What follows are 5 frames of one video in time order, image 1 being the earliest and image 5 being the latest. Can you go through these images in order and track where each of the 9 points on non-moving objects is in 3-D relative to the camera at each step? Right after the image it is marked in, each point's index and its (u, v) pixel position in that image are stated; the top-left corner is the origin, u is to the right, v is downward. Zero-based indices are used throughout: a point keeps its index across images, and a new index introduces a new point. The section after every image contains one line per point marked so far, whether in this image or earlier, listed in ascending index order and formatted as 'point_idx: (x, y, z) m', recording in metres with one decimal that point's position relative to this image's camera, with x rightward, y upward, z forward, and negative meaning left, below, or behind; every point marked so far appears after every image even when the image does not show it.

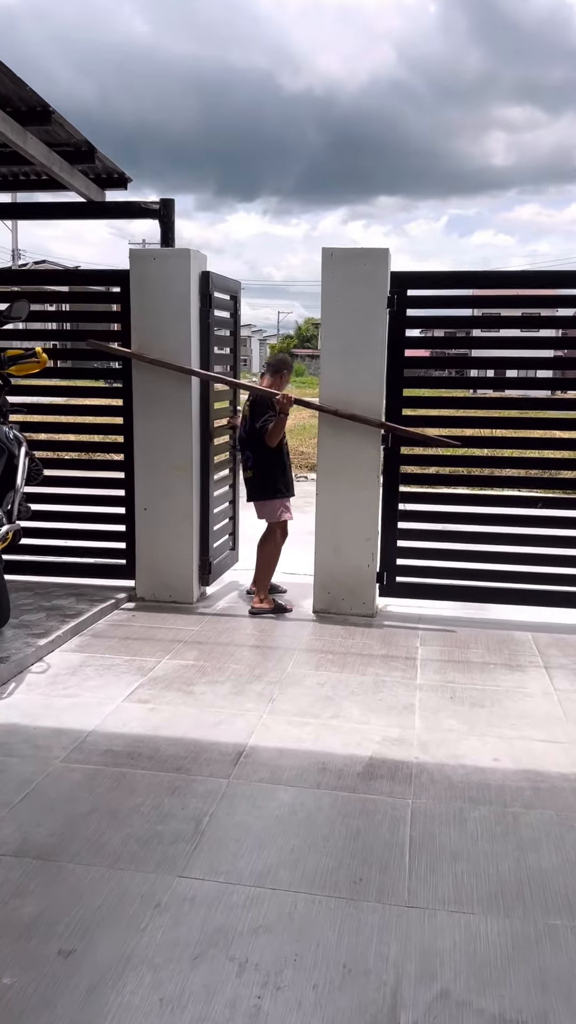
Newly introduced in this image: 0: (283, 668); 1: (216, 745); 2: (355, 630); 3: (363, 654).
0: (0.0, -0.8, +4.6) m
1: (-0.3, -0.9, +3.6) m
2: (+0.4, -0.7, +5.3) m
3: (+0.4, -0.8, +4.9) m
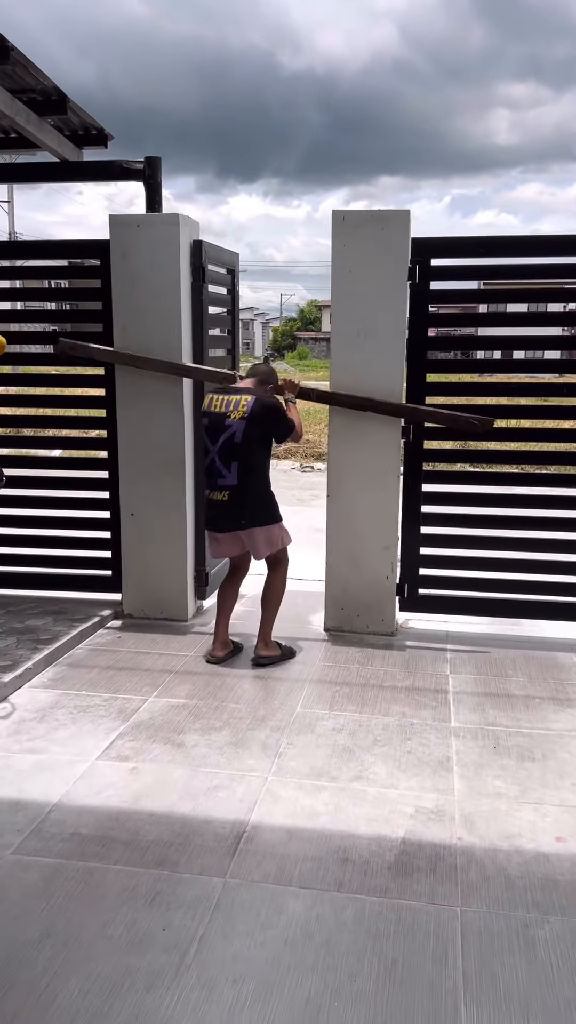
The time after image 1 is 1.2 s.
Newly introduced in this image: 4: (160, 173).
0: (0.0, -0.9, +3.8) m
1: (-0.3, -1.0, +2.9) m
2: (+0.5, -0.7, +4.6) m
3: (+0.5, -0.8, +4.1) m
4: (-0.7, +1.9, +5.0) m
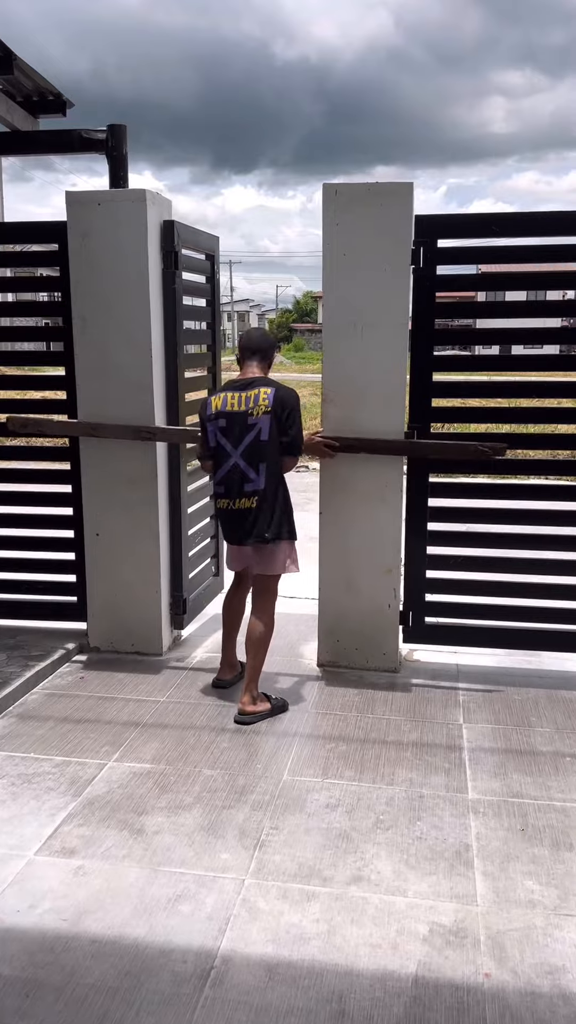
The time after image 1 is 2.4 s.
0: (0.0, -1.0, +3.2) m
1: (-0.3, -1.1, +2.3) m
2: (+0.4, -0.8, +4.0) m
3: (+0.4, -0.9, +3.5) m
4: (-0.8, +1.8, +4.4) m
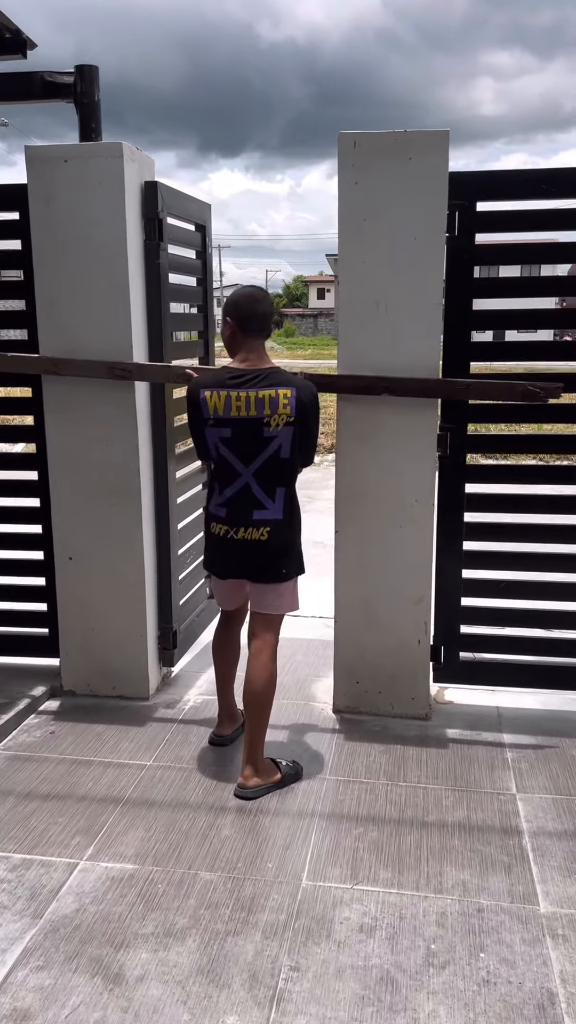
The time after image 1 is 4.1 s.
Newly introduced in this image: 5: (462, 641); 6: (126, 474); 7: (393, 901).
0: (0.0, -1.1, +2.5) m
1: (-0.2, -1.2, +1.6) m
2: (+0.4, -0.9, +3.3) m
3: (+0.5, -1.0, +2.8) m
4: (-0.8, +1.7, +3.6) m
5: (+0.7, -0.5, +3.8) m
6: (-0.7, +0.2, +3.6) m
7: (+0.3, -1.1, +2.5) m
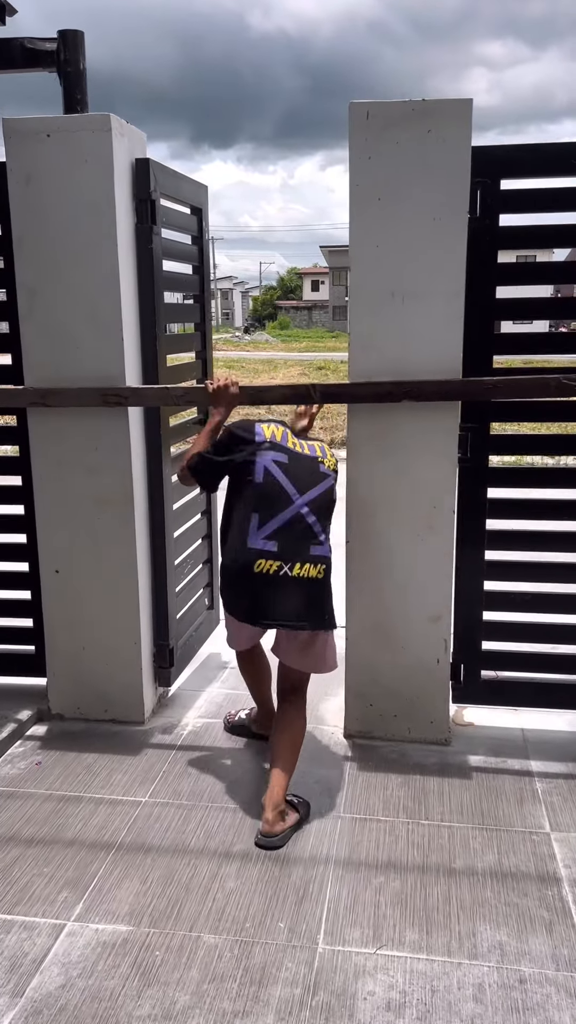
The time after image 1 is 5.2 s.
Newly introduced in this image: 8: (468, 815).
0: (+0.1, -1.1, +2.2) m
1: (-0.2, -1.3, +1.3) m
2: (+0.5, -1.0, +3.0) m
3: (+0.5, -1.0, +2.5) m
4: (-0.8, +1.7, +3.3) m
5: (+0.8, -0.6, +3.5) m
6: (-0.6, +0.1, +3.3) m
7: (+0.3, -1.1, +2.2) m
8: (+0.6, -1.0, +2.9) m
